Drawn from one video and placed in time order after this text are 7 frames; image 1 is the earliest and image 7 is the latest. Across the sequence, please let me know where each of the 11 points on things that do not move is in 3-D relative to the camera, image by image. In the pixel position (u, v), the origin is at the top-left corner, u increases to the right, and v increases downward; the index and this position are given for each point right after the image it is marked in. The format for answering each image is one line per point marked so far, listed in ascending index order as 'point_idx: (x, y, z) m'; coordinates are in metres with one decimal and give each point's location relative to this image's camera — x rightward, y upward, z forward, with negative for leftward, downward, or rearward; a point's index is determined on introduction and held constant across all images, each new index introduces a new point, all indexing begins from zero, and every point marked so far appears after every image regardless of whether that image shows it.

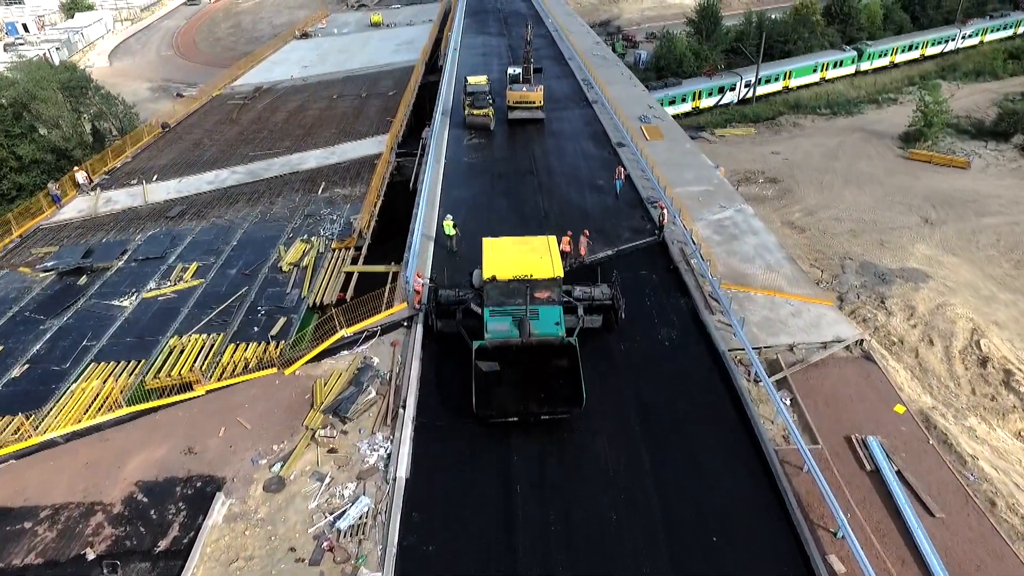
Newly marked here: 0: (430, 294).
0: (-2.5, -0.2, +18.4) m
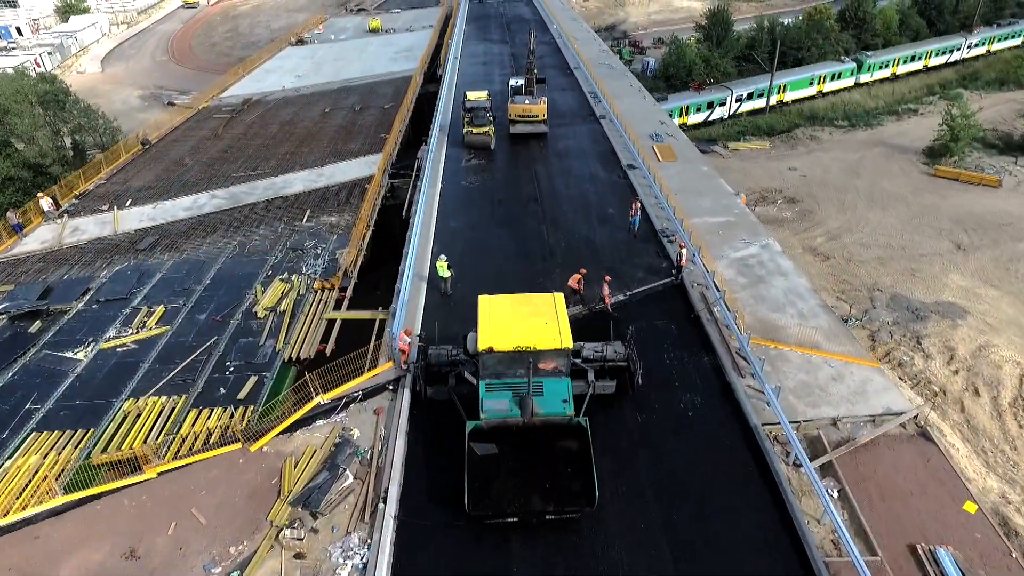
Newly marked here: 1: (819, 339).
0: (-2.5, -1.7, +16.1) m
1: (+8.8, -1.5, +17.6) m
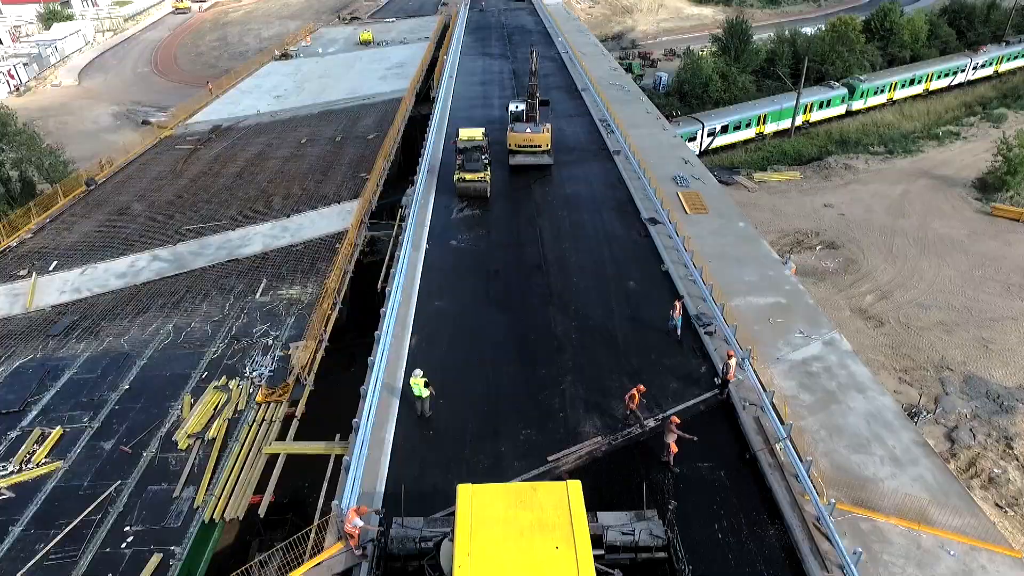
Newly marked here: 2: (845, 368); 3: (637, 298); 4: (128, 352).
0: (-2.6, -4.8, +11.5) m
1: (+8.7, -4.5, +12.9) m
2: (+9.0, -2.1, +16.6) m
3: (+4.0, -0.2, +19.9) m
4: (-11.8, -1.9, +18.7) m
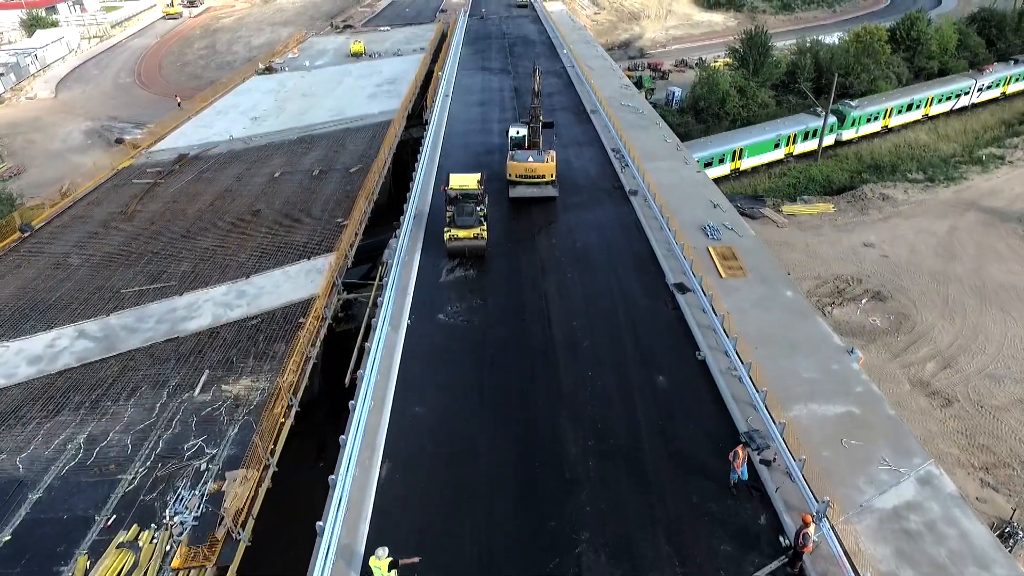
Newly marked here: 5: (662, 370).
0: (-2.6, -7.4, +7.4) m
1: (+8.7, -7.2, +8.8) m
2: (+9.0, -4.8, +12.5) m
3: (+4.0, -2.9, +15.8) m
4: (-11.8, -4.6, +14.7) m
5: (+4.1, -2.2, +17.0) m
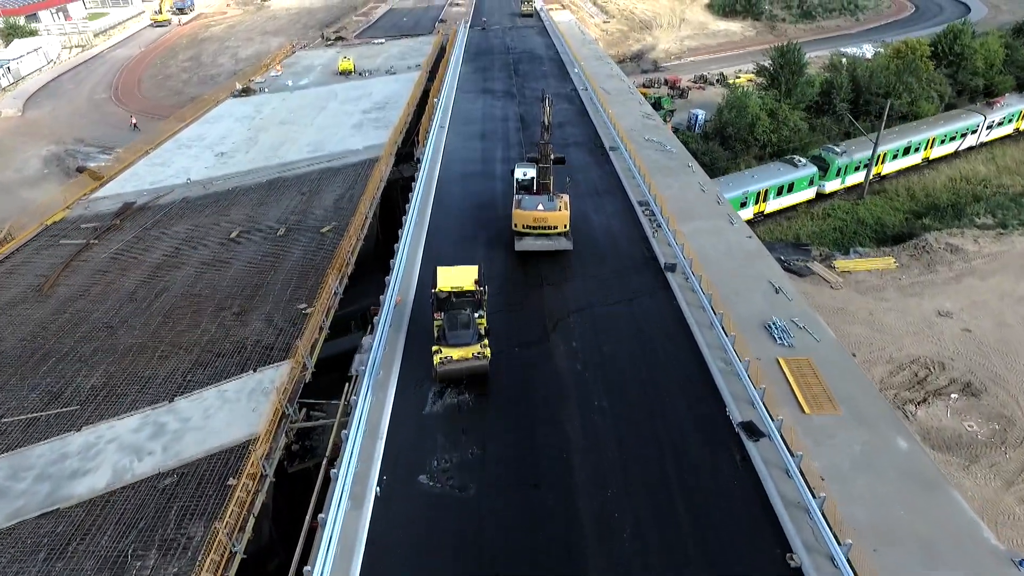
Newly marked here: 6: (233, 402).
0: (-2.5, -10.8, +2.1) m
1: (+8.8, -10.6, +3.4) m
2: (+9.2, -8.2, +7.1) m
3: (+4.2, -6.3, +10.4) m
4: (-11.6, -8.0, +9.4) m
5: (+4.3, -5.6, +11.6) m
6: (-7.5, -3.1, +16.5) m
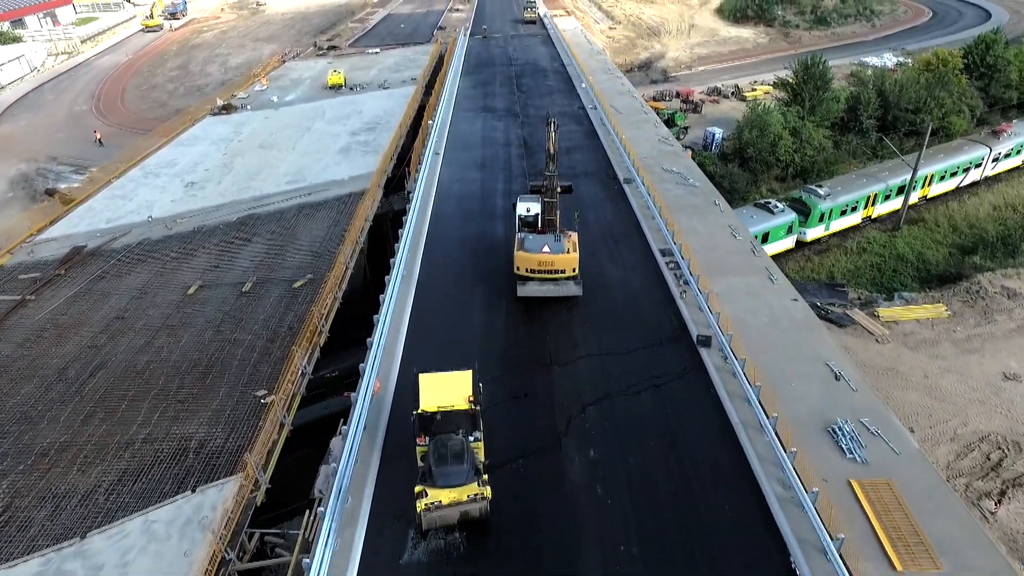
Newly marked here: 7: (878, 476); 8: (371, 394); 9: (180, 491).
0: (-2.5, -13.1, -1.4) m
1: (+8.9, -12.9, -0.1) m
2: (+9.2, -10.5, +3.5) m
3: (+4.2, -8.6, +6.9) m
4: (-11.6, -10.2, +5.9) m
5: (+4.3, -7.9, +8.1) m
6: (-7.5, -5.3, +13.0) m
7: (+8.2, -4.2, +13.6) m
8: (-3.5, -2.5, +16.0) m
9: (-7.7, -4.6, +14.3) m
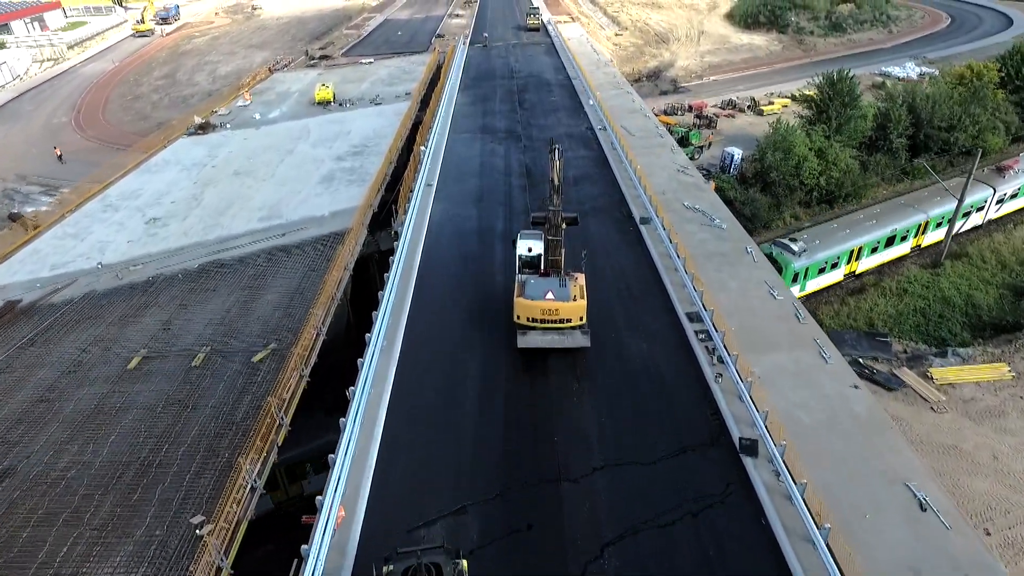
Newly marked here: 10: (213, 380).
0: (-2.6, -15.3, -4.9) m
1: (+8.8, -15.1, -3.6) m
2: (+9.1, -12.8, +0.1) m
3: (+4.2, -10.8, +3.4) m
4: (-11.6, -12.4, +2.5) m
5: (+4.3, -10.1, +4.6) m
6: (-7.5, -7.5, +9.6) m
7: (+8.1, -6.5, +10.2) m
8: (-3.6, -4.7, +12.6) m
9: (-7.7, -6.8, +10.9) m
10: (-8.7, -2.8, +17.6) m
